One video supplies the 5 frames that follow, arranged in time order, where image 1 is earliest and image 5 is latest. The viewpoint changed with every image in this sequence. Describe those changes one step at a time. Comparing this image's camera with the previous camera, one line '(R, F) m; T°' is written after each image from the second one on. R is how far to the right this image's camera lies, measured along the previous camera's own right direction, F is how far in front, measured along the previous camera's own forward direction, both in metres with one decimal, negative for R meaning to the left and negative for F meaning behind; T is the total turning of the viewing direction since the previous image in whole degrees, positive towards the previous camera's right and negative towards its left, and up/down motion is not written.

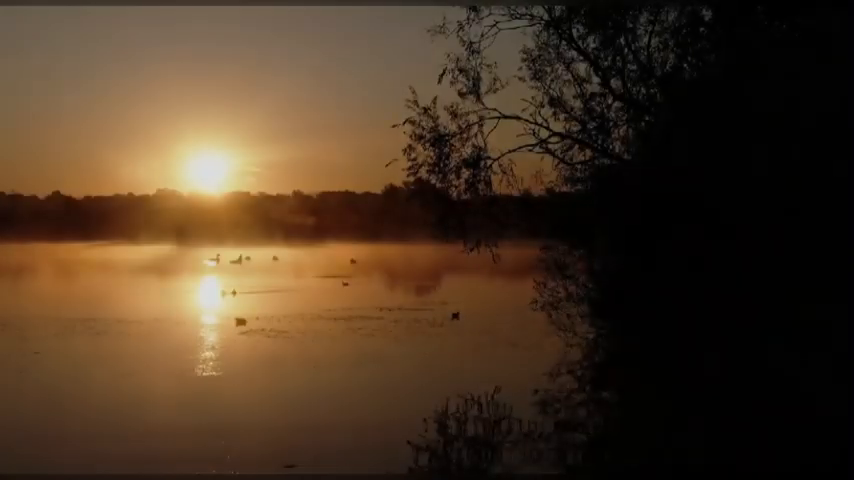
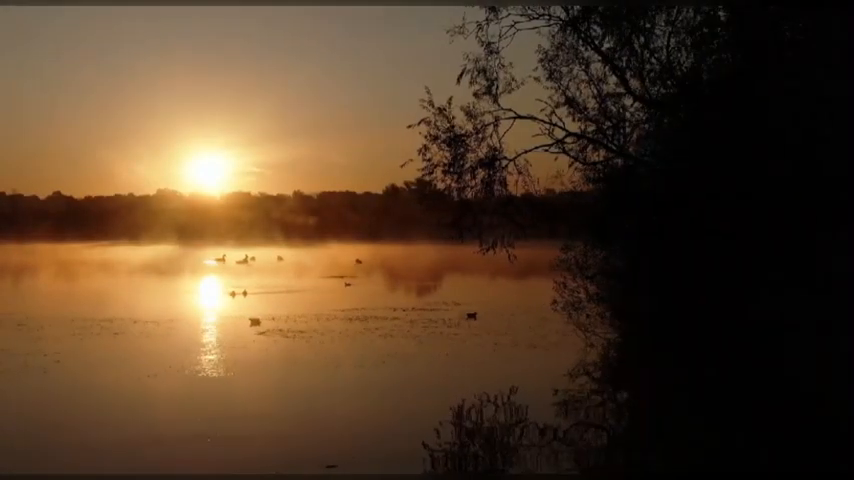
(-0.3, 0.0) m; 0°
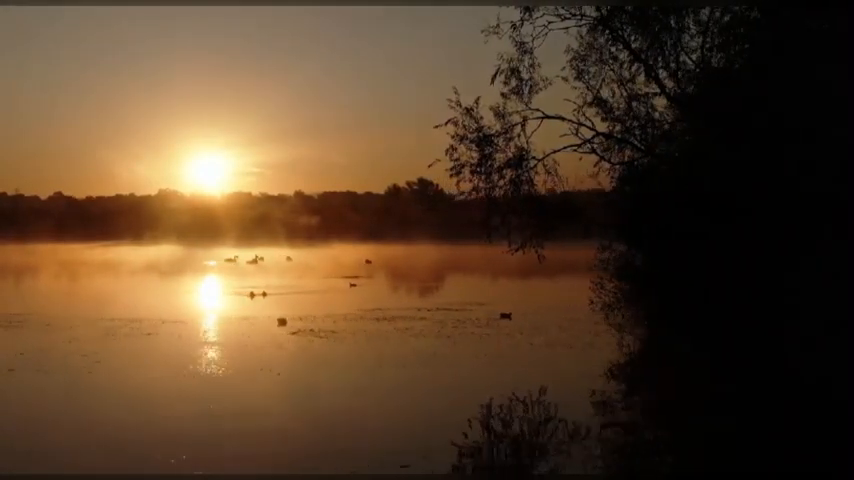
(-0.6, 0.0) m; 0°
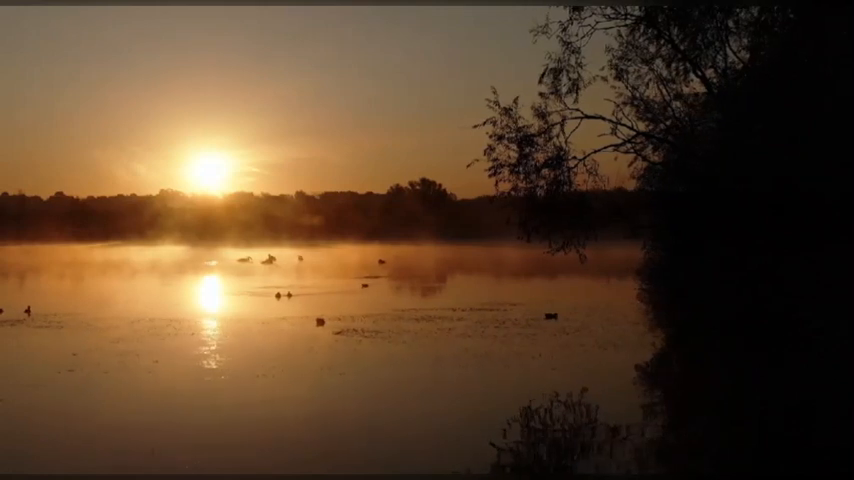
(-0.9, 0.0) m; 0°
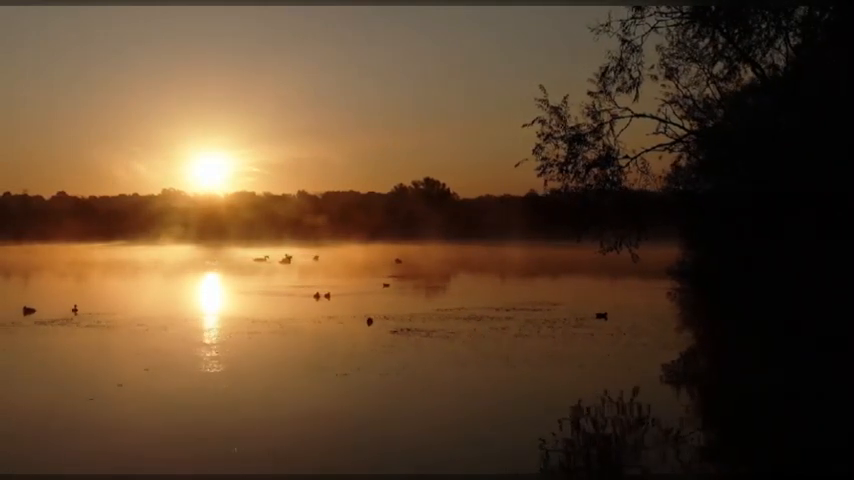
(-1.1, 0.0) m; 0°
